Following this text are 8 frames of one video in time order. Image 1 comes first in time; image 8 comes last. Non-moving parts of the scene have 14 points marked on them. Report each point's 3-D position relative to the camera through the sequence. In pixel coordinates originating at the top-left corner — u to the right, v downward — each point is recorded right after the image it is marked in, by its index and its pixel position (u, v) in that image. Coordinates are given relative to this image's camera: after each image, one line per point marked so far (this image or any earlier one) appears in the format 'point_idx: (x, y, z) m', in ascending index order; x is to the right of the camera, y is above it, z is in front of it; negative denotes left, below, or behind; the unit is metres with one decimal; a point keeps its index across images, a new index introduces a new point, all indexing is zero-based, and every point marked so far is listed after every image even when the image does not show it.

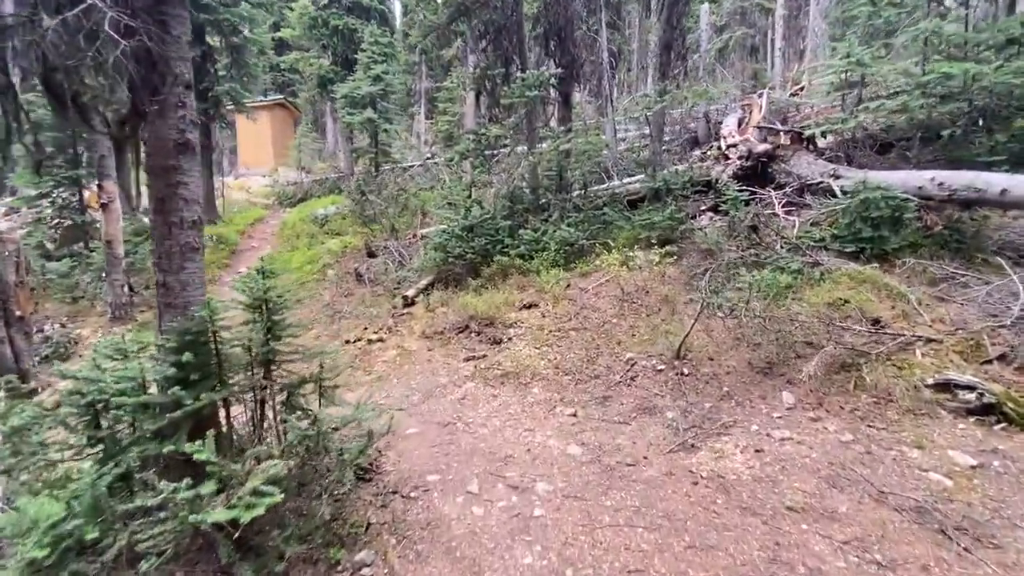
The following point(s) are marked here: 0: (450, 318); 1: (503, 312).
0: (-1.1, -0.6, +8.8) m
1: (-0.2, -0.4, +8.4) m
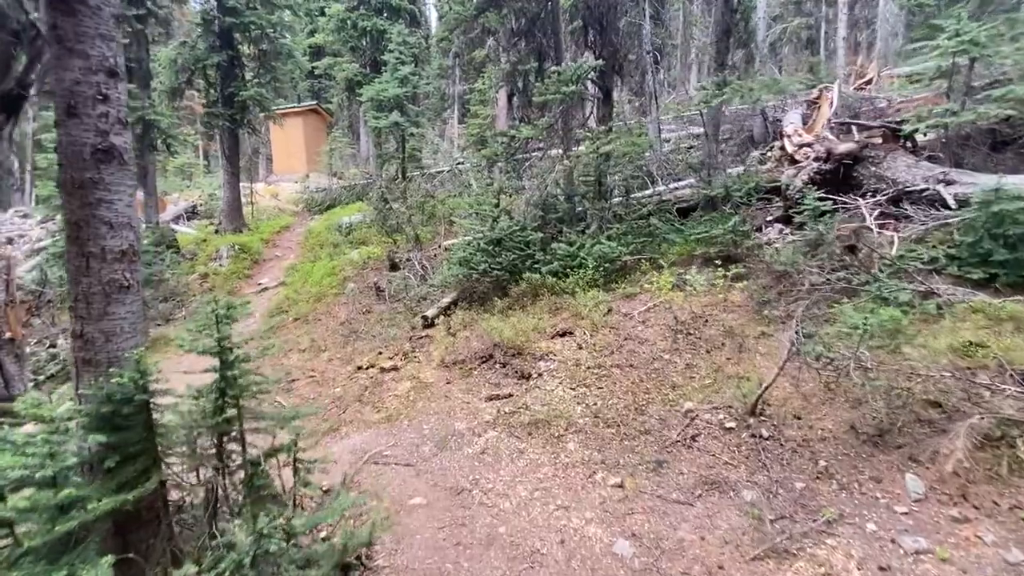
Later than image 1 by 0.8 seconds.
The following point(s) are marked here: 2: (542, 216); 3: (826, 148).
0: (-0.6, -0.9, +7.7) m
1: (+0.3, -0.8, +7.2) m
2: (+0.6, +1.4, +9.5) m
3: (+5.4, +2.4, +8.1) m
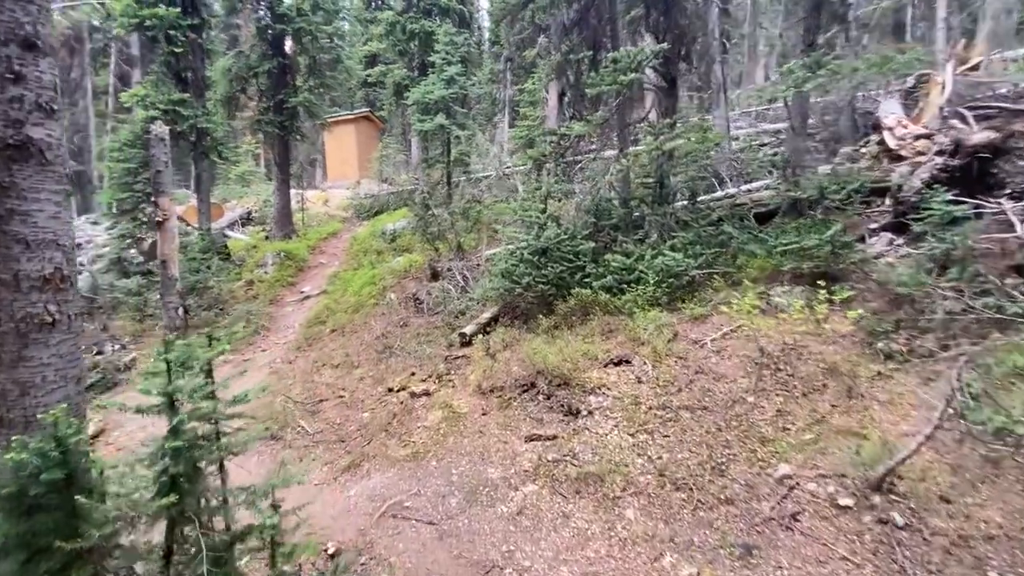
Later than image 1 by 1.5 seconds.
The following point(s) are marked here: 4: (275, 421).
0: (0.0, -1.2, +6.8) m
1: (+0.9, -1.1, +6.2) m
2: (+1.5, +1.1, +8.4) m
3: (+6.1, +2.1, +6.6) m
4: (-3.6, -2.0, +7.1) m
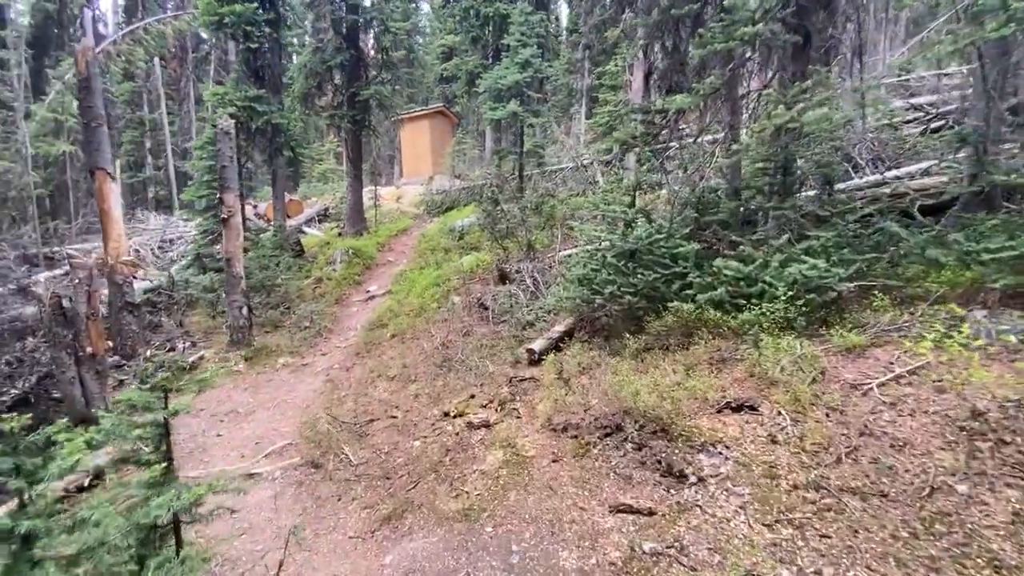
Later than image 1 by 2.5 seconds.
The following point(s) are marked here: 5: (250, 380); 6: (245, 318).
0: (+0.9, -1.4, +5.4) m
1: (+1.7, -1.2, +4.7) m
2: (+2.7, +1.0, +6.8) m
3: (+7.0, +1.8, +4.2) m
4: (-2.6, -2.1, +6.3) m
5: (-5.0, -1.8, +9.0) m
6: (-5.9, -0.7, +10.5) m
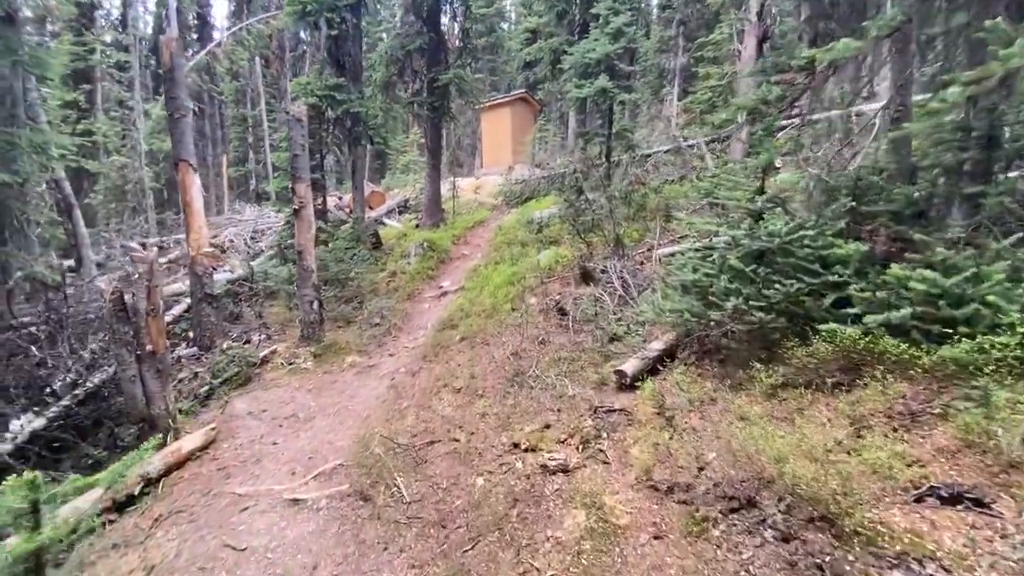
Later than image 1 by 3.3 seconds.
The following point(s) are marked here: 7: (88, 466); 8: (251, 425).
0: (+1.7, -1.5, +4.0) m
1: (+2.3, -1.4, +3.2) m
2: (+3.7, +0.8, +5.1) m
3: (+7.5, +1.5, +1.8) m
4: (-1.7, -2.1, +5.5) m
5: (-3.6, -1.7, +8.6) m
6: (-4.2, -0.5, +10.1) m
7: (-5.7, -2.4, +6.4) m
8: (-4.0, -2.1, +7.3) m
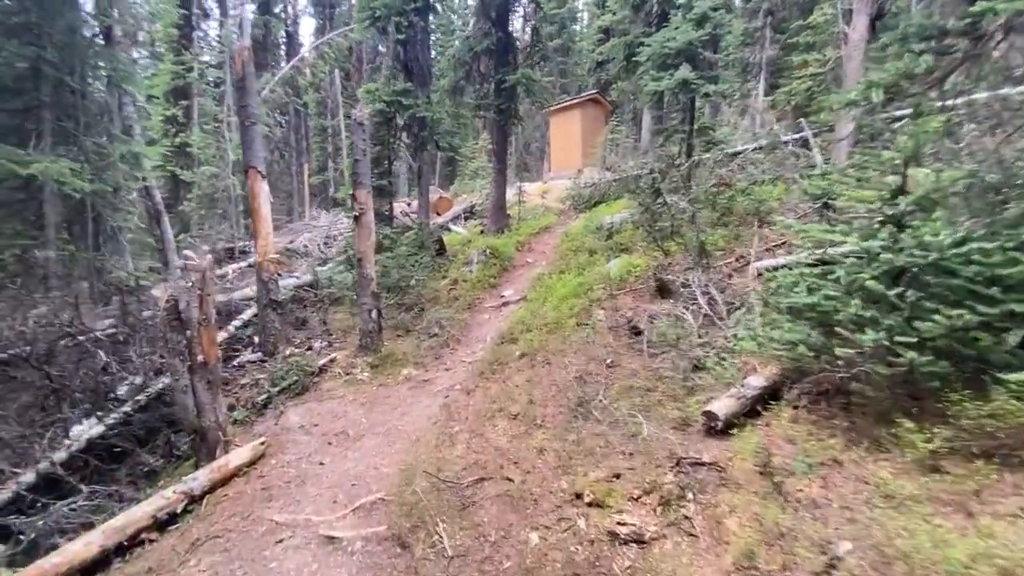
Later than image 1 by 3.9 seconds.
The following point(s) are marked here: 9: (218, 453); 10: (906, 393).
0: (+2.1, -1.7, +2.9) m
1: (+2.6, -1.6, +2.0) m
2: (+4.2, +0.6, +3.7) m
3: (+7.6, +1.2, -0.1) m
4: (-1.0, -2.3, +4.9) m
5: (-2.5, -1.9, +8.2) m
6: (-2.8, -0.7, +9.8) m
7: (-4.9, -2.5, +6.3) m
8: (-3.1, -2.2, +7.0) m
9: (-4.0, -2.2, +6.4) m
10: (+3.1, -0.8, +3.8) m
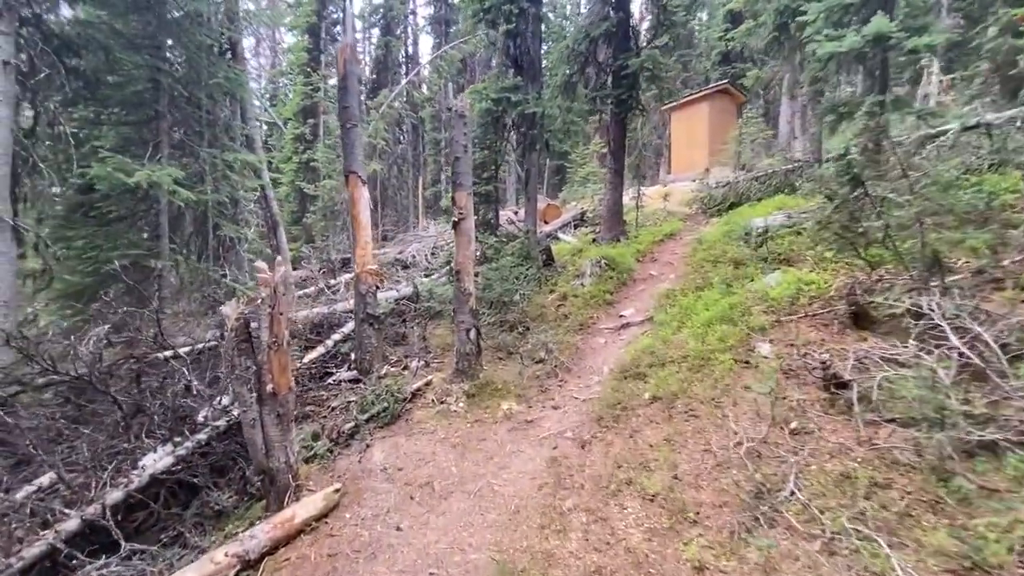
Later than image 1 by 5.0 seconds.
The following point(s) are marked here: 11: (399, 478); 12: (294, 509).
0: (+2.5, -1.9, +0.7) m
1: (+2.9, -1.8, -0.3) m
2: (+4.9, +0.3, +1.0) m
3: (+7.3, +1.0, -3.4) m
4: (-0.1, -2.5, +3.3) m
5: (-0.8, -2.1, +6.9) m
6: (-0.7, -1.0, +8.5) m
7: (-3.5, -2.7, +5.5) m
8: (-1.6, -2.5, +5.8) m
9: (-2.6, -2.4, +5.5) m
10: (+3.8, -1.1, +1.3) m
11: (-1.4, -2.4, +6.0) m
12: (-2.4, -2.5, +5.3) m
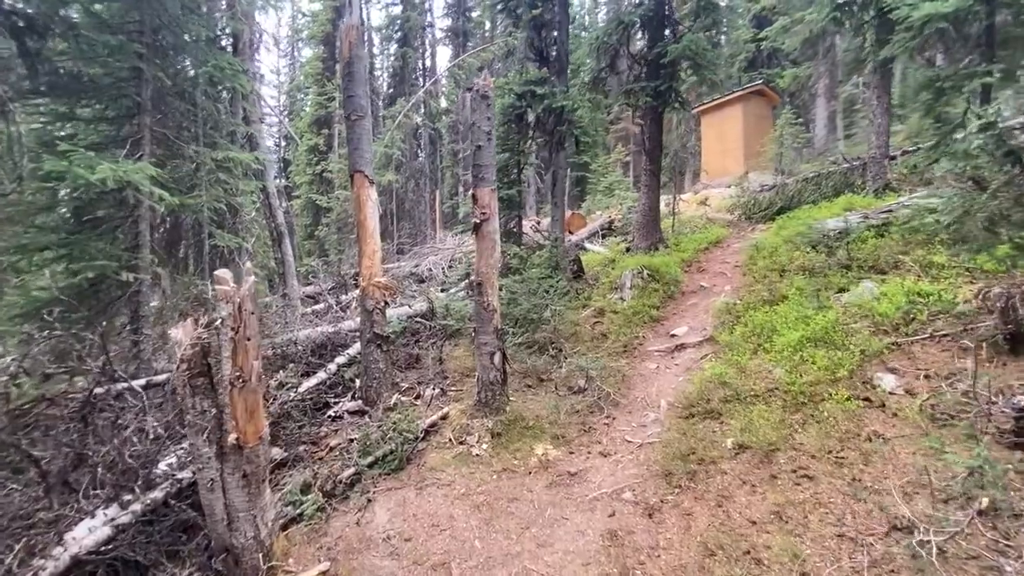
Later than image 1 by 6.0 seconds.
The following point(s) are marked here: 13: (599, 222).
0: (+2.7, -1.9, -0.8) m
1: (+3.0, -1.7, -1.8) m
2: (+5.1, +0.3, -0.5) m
3: (+7.4, +1.2, -5.0) m
4: (+0.2, -2.6, +1.8) m
5: (-0.3, -2.3, +5.5) m
6: (-0.2, -1.2, +7.1) m
7: (-3.1, -2.8, +4.2) m
8: (-1.2, -2.6, +4.4) m
9: (-2.2, -2.6, +4.1) m
10: (+4.0, -1.1, -0.2) m
11: (-1.0, -2.6, +4.6) m
12: (-2.0, -2.6, +3.9) m
13: (+3.3, +2.5, +18.1) m
